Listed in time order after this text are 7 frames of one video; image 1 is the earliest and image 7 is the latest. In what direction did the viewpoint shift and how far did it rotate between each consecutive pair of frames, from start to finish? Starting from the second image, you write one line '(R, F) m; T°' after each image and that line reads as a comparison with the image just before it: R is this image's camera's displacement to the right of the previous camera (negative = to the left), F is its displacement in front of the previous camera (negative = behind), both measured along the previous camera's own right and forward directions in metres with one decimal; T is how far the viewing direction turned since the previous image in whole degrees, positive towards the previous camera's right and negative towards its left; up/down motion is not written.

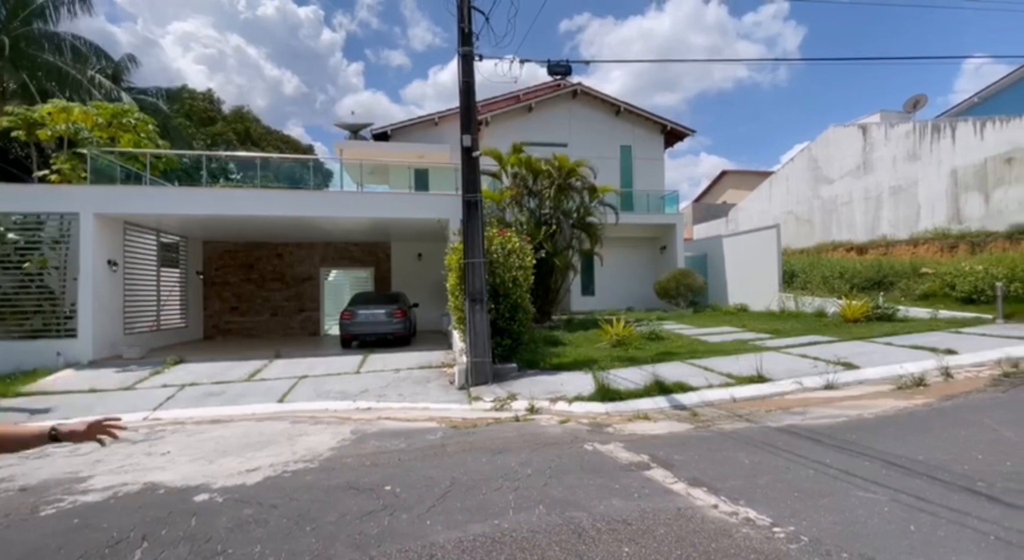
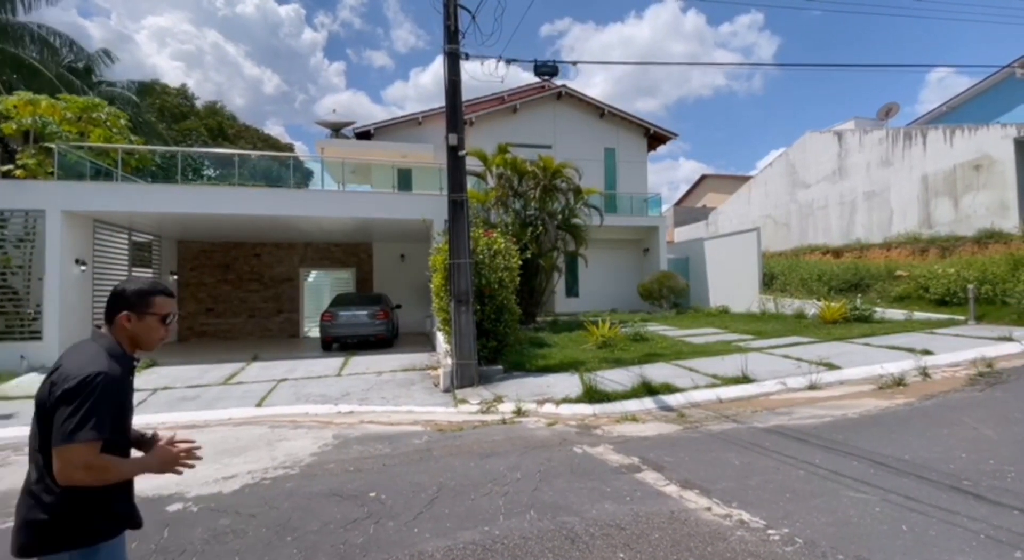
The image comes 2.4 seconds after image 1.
(-0.1, +0.1) m; +2°
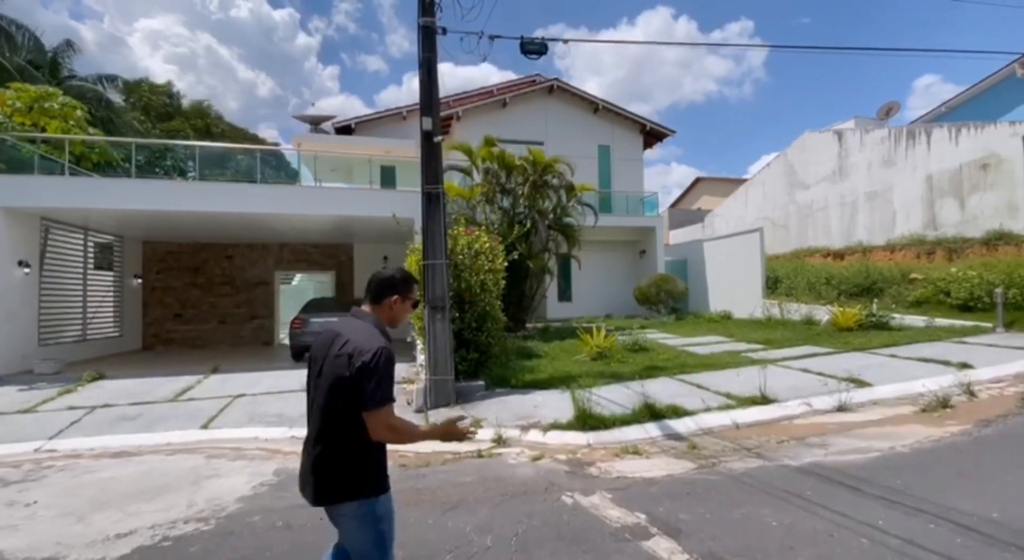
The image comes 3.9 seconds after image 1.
(+0.2, +1.0) m; +1°
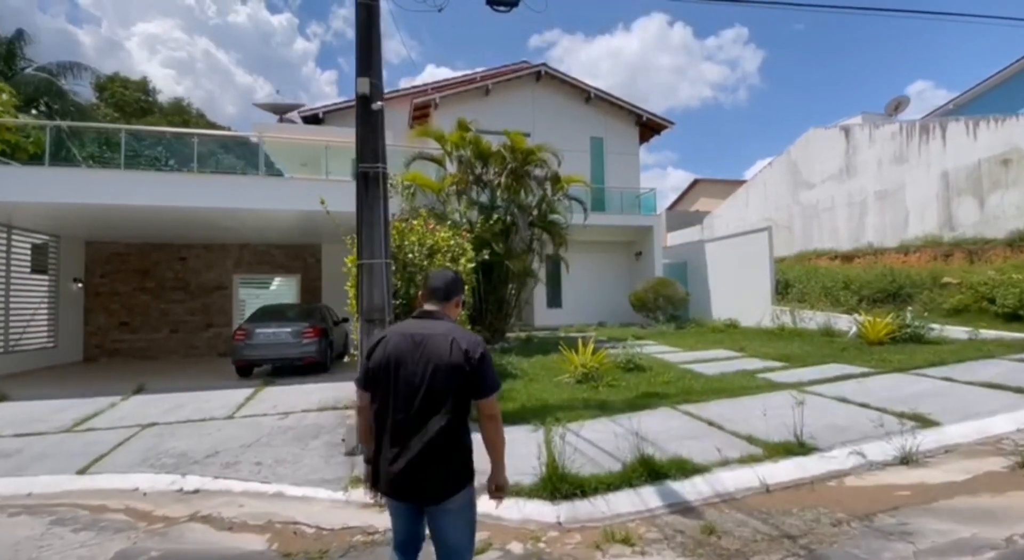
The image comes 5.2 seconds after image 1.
(+0.5, +1.6) m; 0°
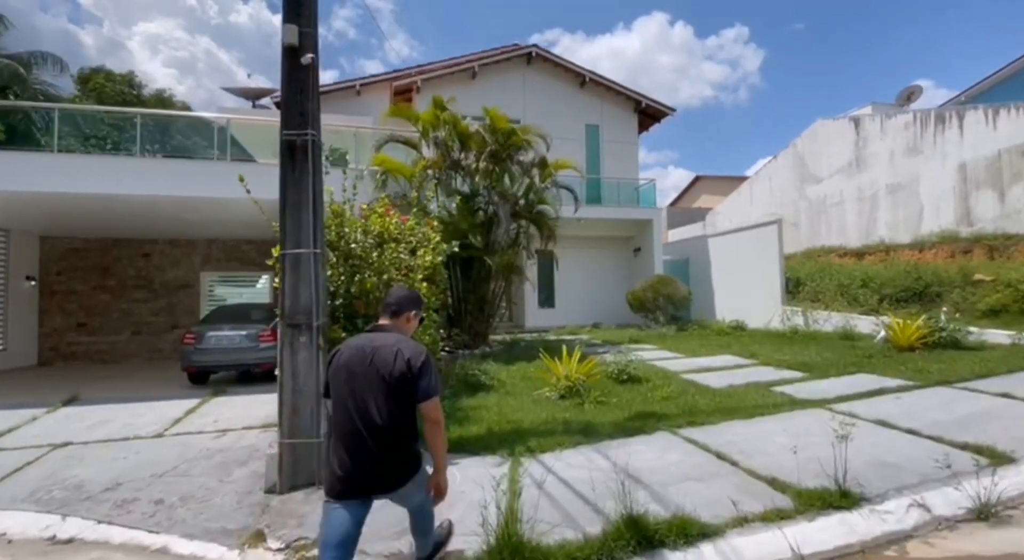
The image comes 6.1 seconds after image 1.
(+0.4, +1.1) m; 0°
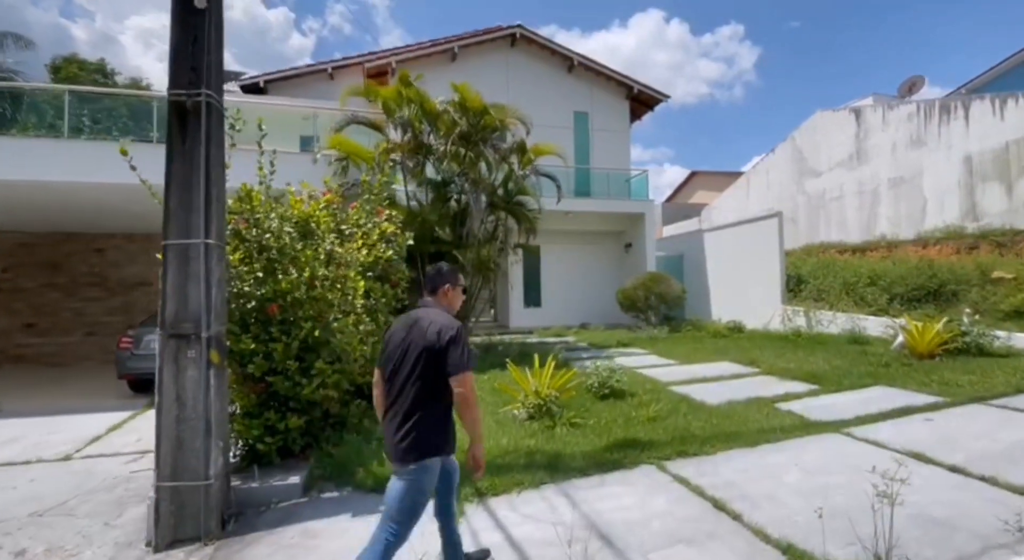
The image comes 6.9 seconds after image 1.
(+0.4, +0.9) m; 0°
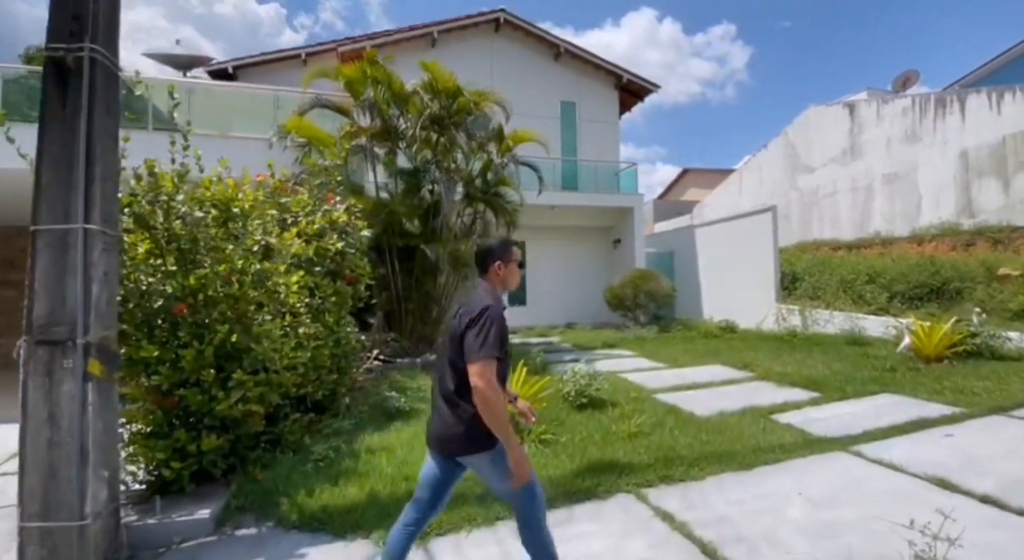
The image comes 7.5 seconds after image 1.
(+0.3, +0.6) m; +1°
